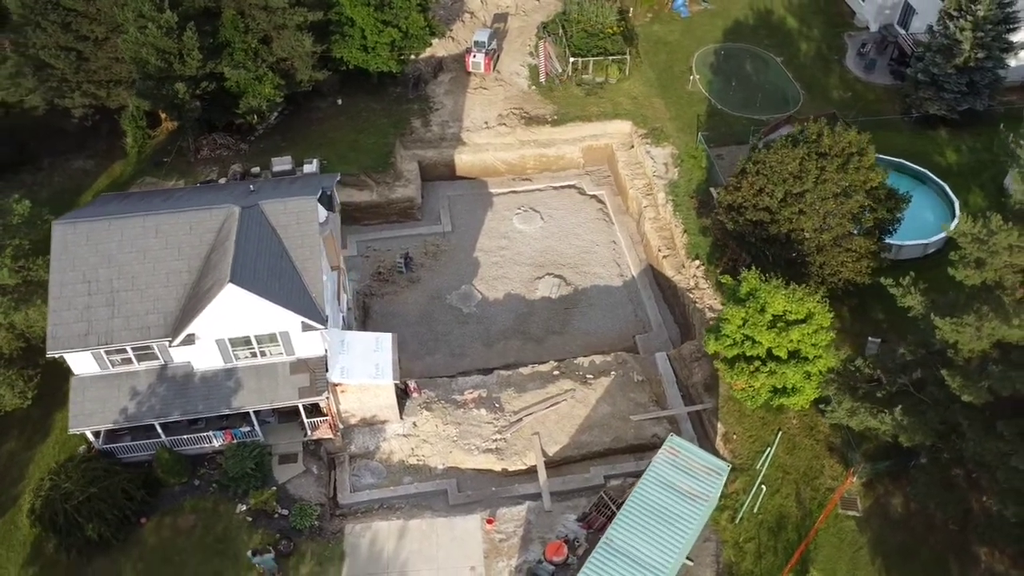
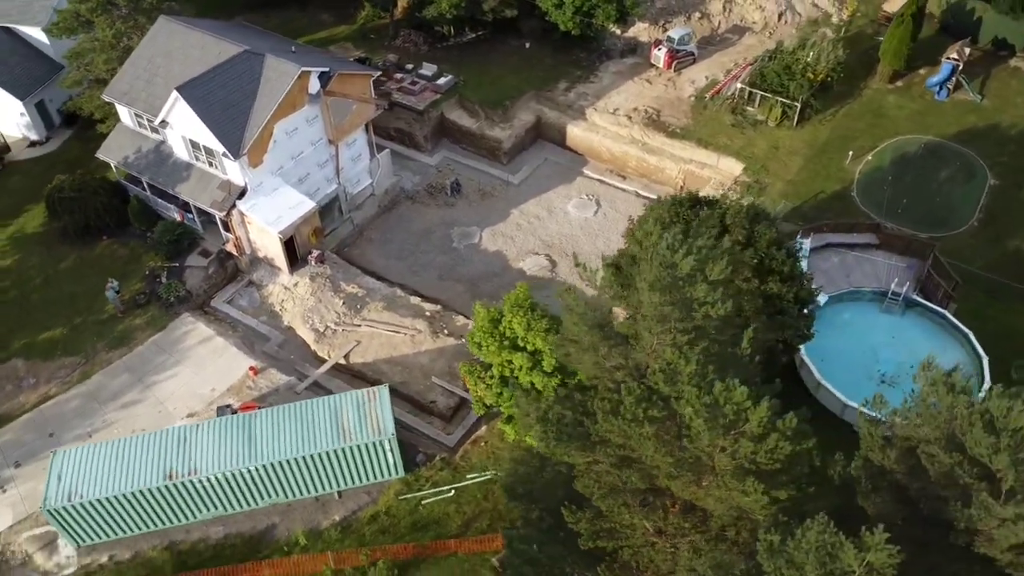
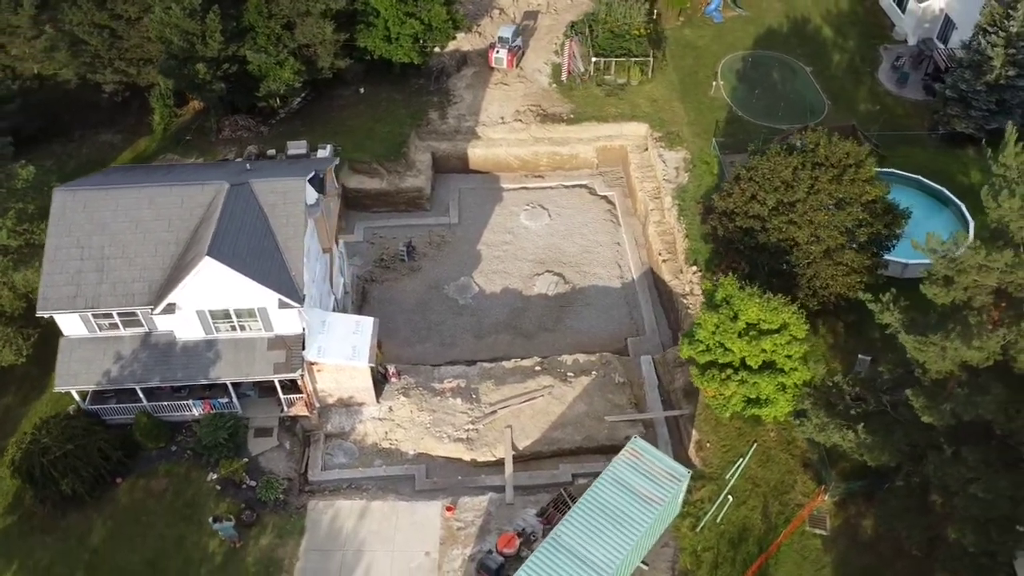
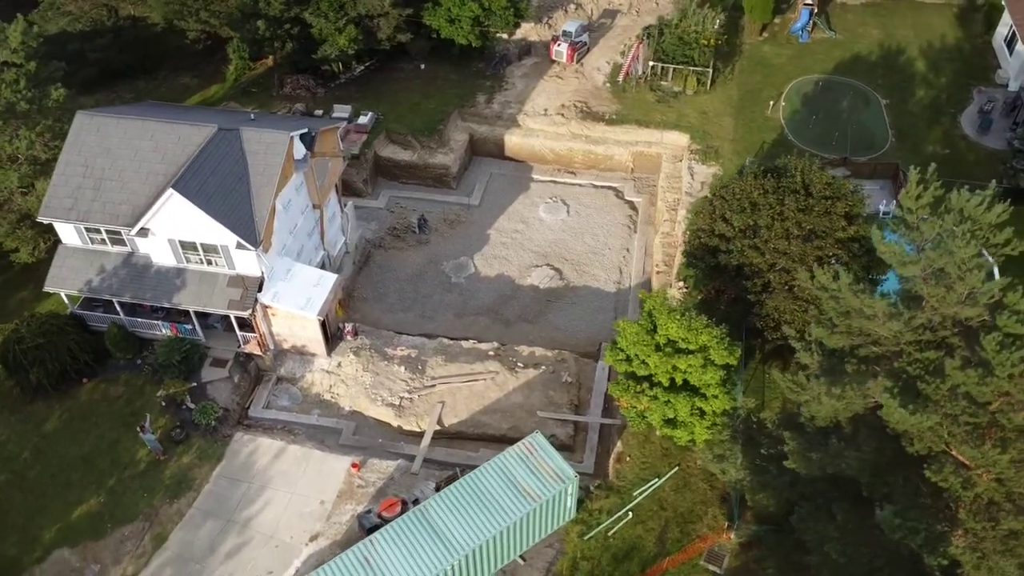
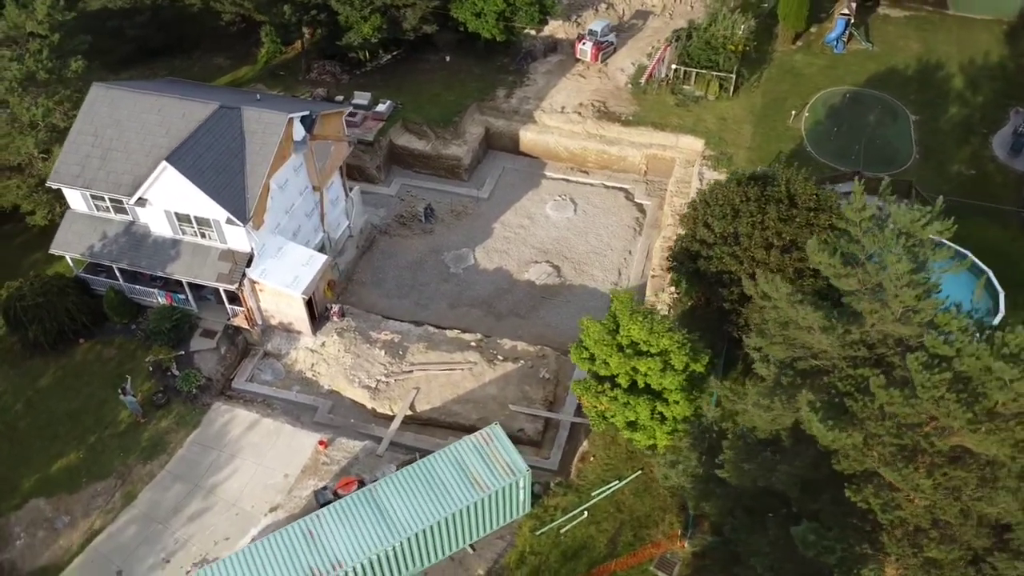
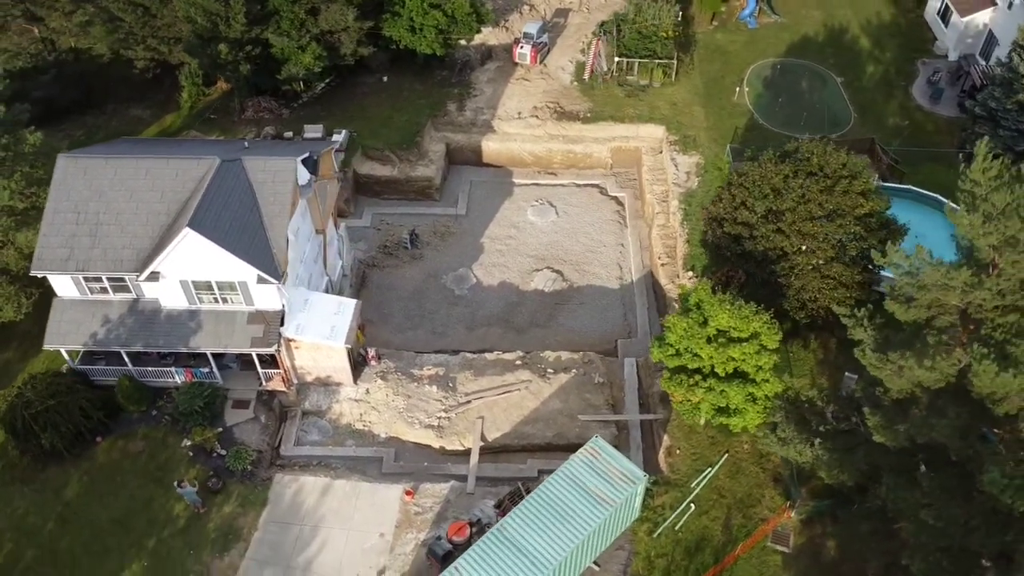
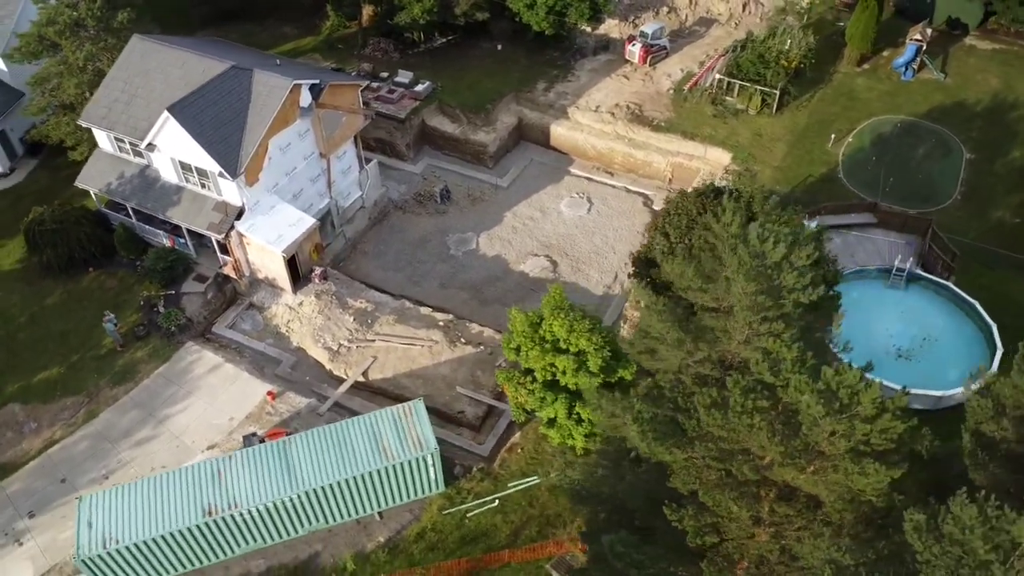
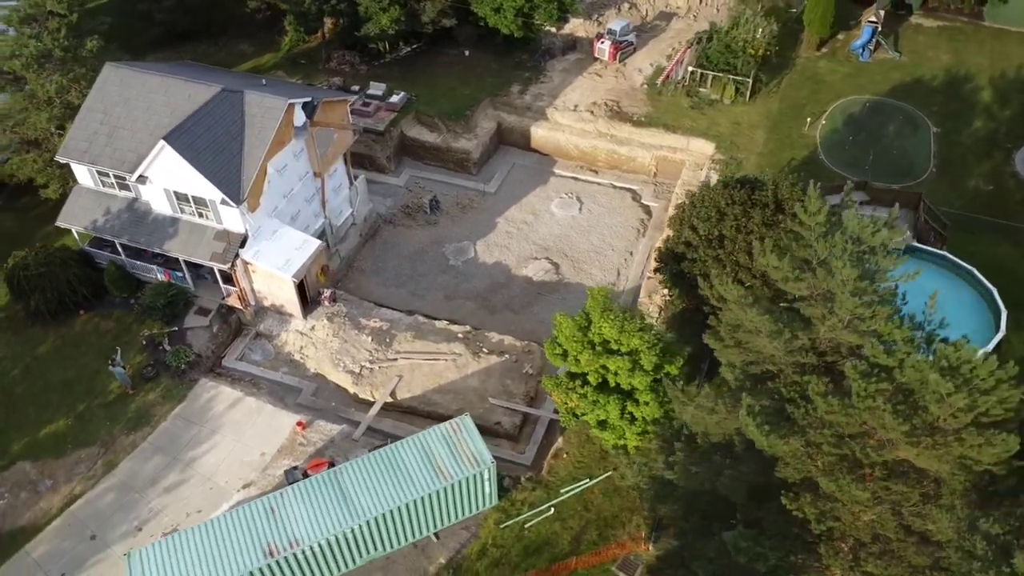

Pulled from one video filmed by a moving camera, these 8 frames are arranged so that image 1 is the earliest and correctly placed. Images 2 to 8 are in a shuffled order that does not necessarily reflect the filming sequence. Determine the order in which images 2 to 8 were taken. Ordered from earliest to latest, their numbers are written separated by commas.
3, 6, 4, 5, 8, 7, 2
